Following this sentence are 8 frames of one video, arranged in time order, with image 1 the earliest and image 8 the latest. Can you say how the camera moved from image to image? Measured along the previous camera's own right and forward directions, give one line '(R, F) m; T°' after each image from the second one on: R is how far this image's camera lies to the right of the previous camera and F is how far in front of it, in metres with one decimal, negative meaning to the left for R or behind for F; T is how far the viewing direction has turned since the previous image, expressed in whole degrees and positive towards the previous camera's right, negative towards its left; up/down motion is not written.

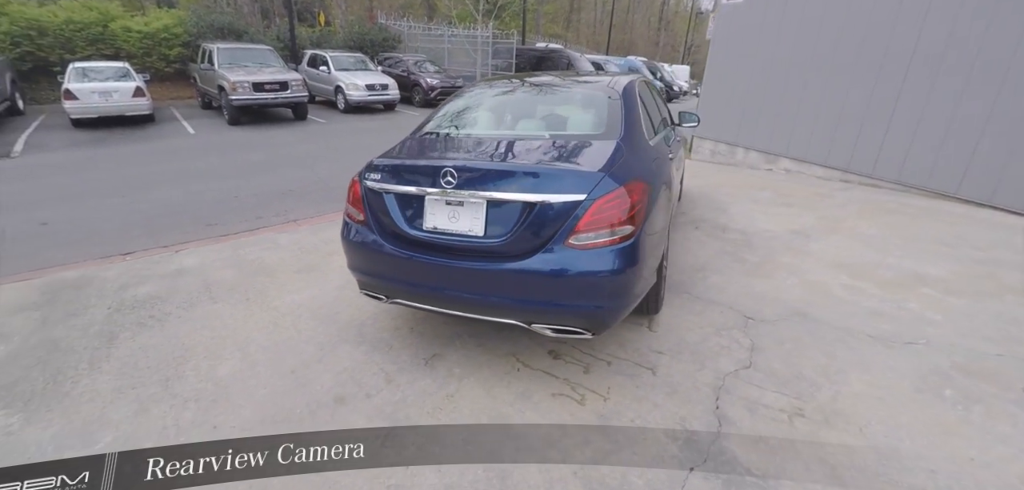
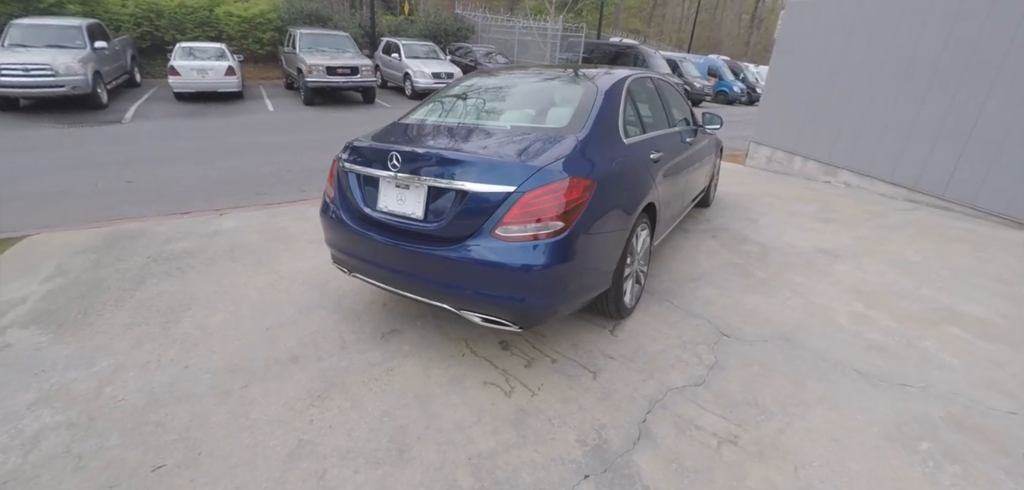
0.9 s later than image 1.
(+0.7, 0.0) m; -10°
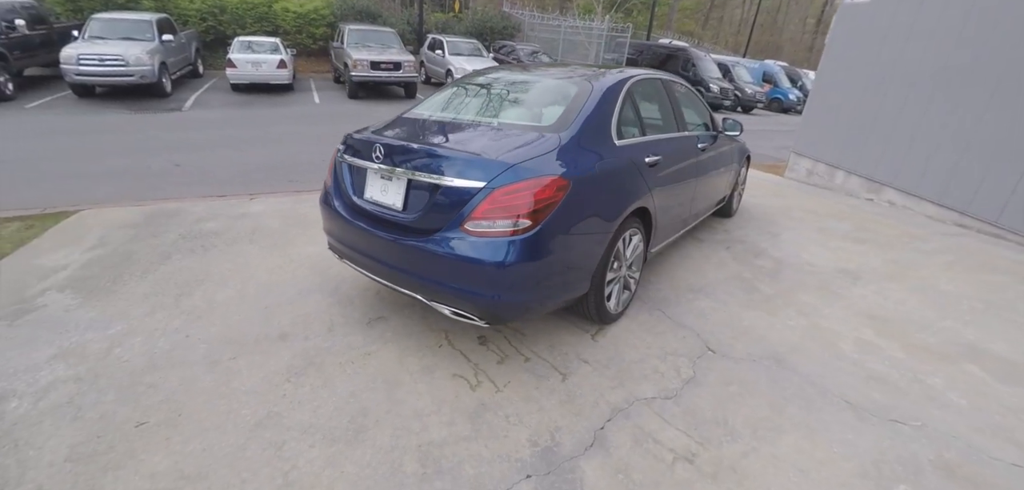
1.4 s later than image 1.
(+0.4, 0.0) m; -6°
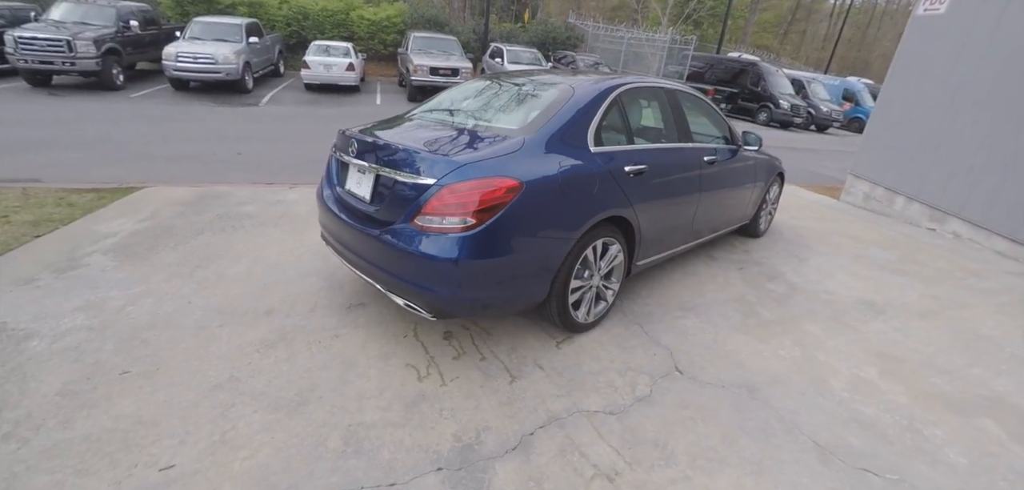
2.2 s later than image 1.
(+0.6, 0.0) m; -8°
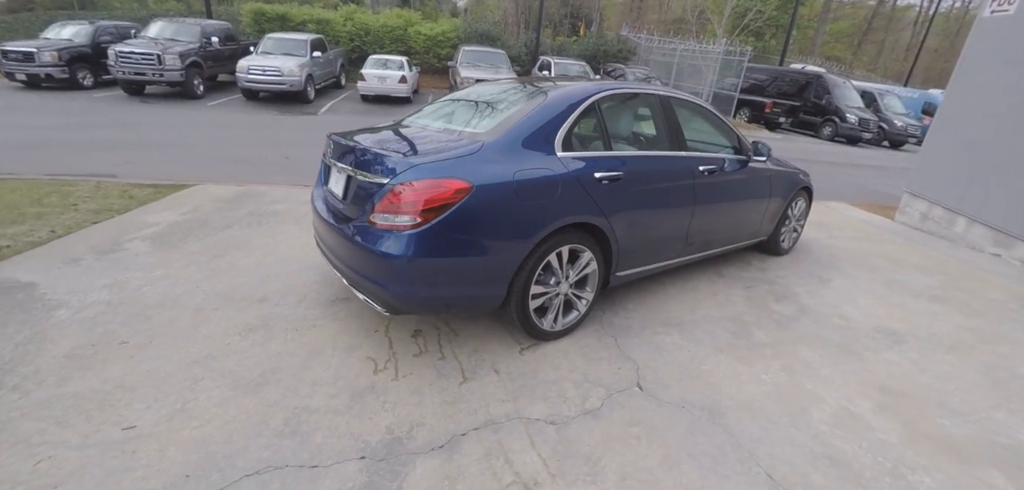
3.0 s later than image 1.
(+0.6, 0.0) m; -8°
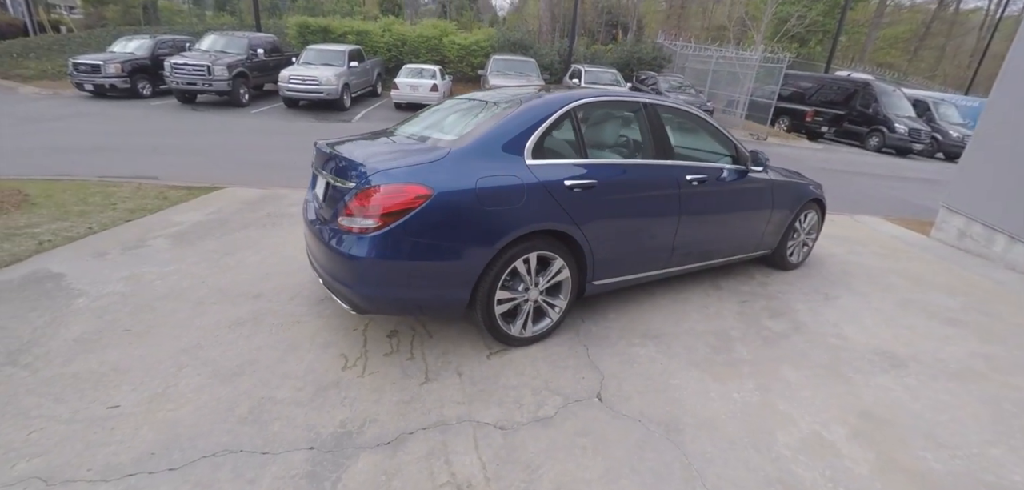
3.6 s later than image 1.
(+0.4, 0.0) m; -5°
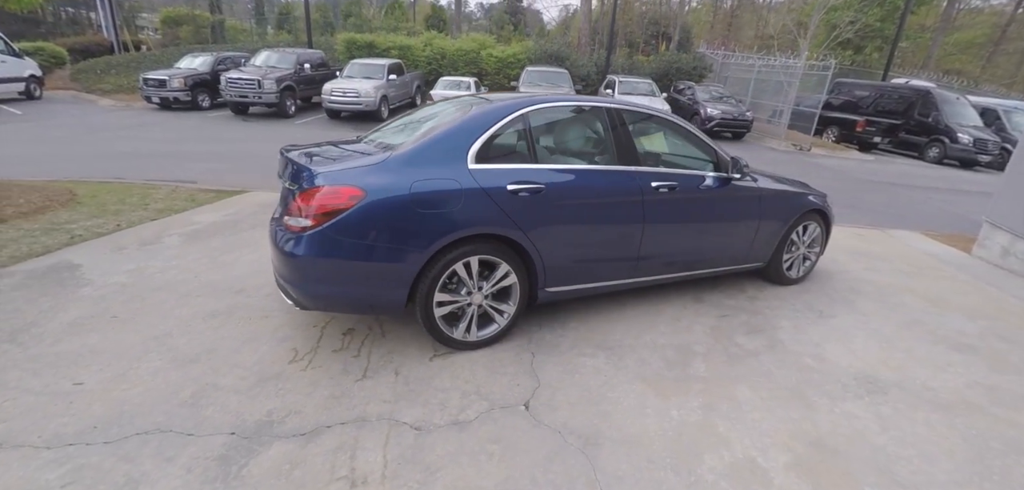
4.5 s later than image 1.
(+0.7, +0.1) m; -7°
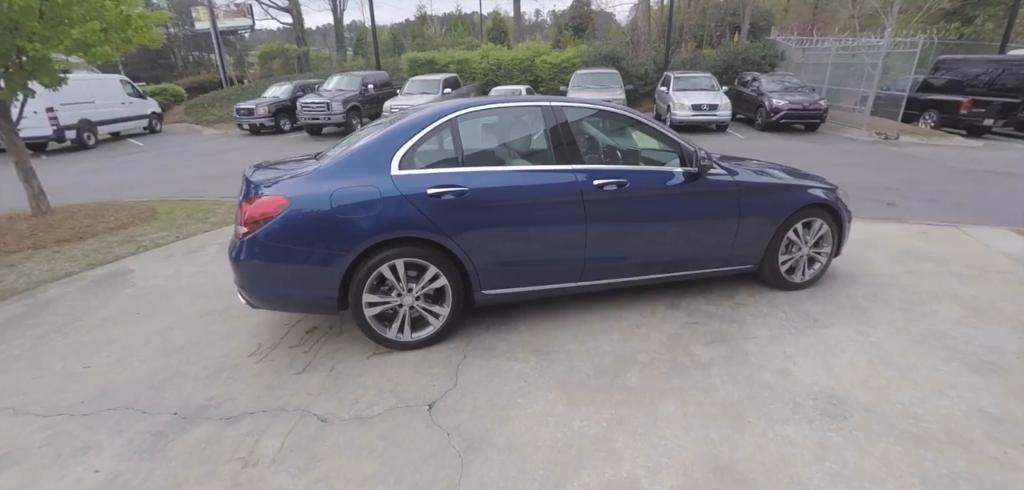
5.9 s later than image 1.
(+1.0, +0.1) m; -12°
